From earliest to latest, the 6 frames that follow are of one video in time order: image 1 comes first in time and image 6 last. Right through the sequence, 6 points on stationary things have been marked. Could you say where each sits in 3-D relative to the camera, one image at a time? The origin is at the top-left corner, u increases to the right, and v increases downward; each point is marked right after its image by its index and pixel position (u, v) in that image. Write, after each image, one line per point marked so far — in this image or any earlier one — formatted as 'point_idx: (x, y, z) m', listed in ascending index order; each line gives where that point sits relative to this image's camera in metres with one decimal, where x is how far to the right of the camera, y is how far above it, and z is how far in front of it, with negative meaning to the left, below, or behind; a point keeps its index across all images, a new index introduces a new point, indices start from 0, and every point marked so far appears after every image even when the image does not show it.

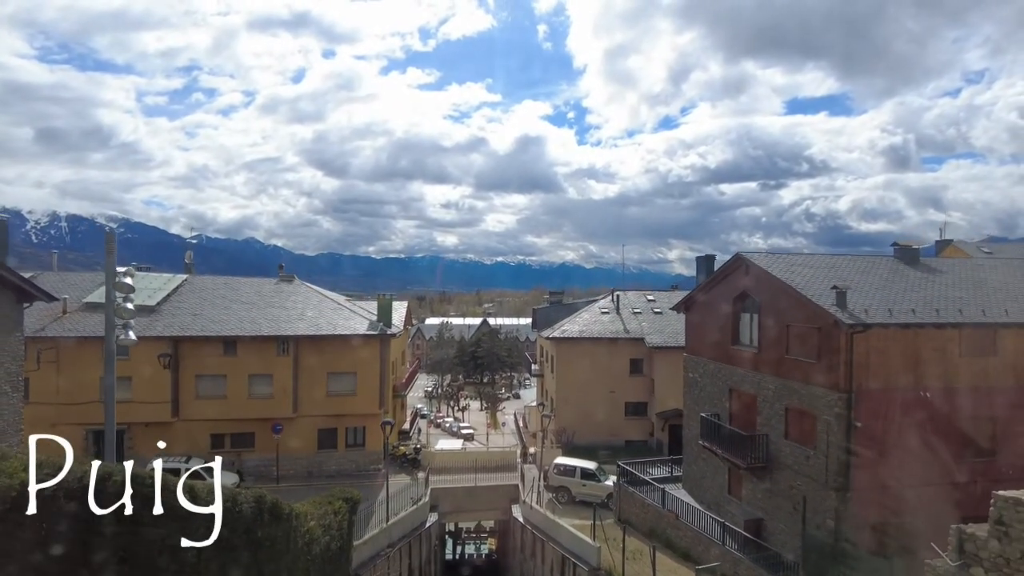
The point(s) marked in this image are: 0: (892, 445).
0: (+7.2, -2.9, +12.6) m
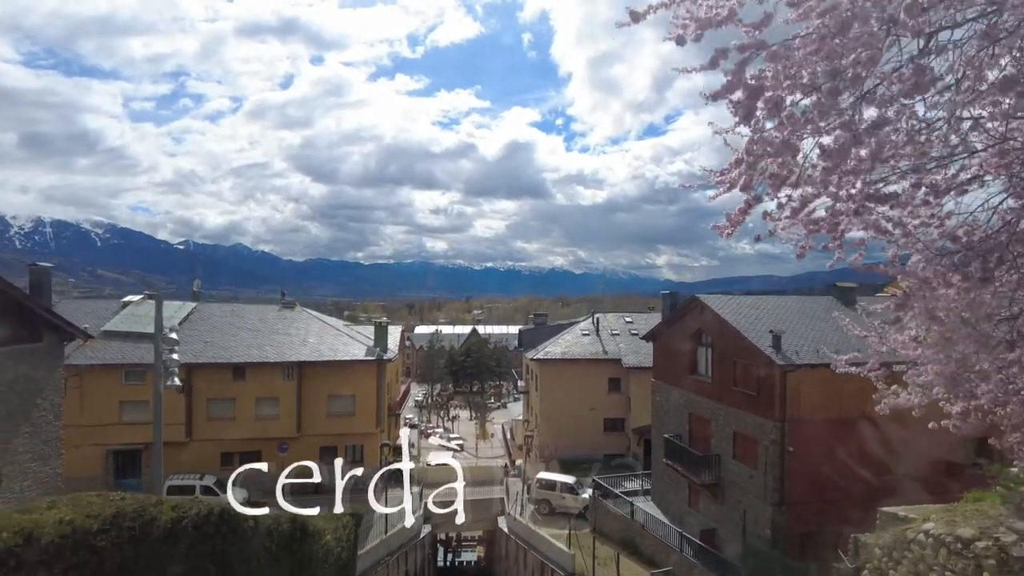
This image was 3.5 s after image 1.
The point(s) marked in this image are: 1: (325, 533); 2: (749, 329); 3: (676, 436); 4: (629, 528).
0: (+6.9, -3.9, +14.8) m
1: (-3.8, -4.9, +13.6) m
2: (+5.7, -1.0, +16.3) m
3: (+4.8, -4.3, +19.6) m
4: (+3.4, -6.9, +19.5) m
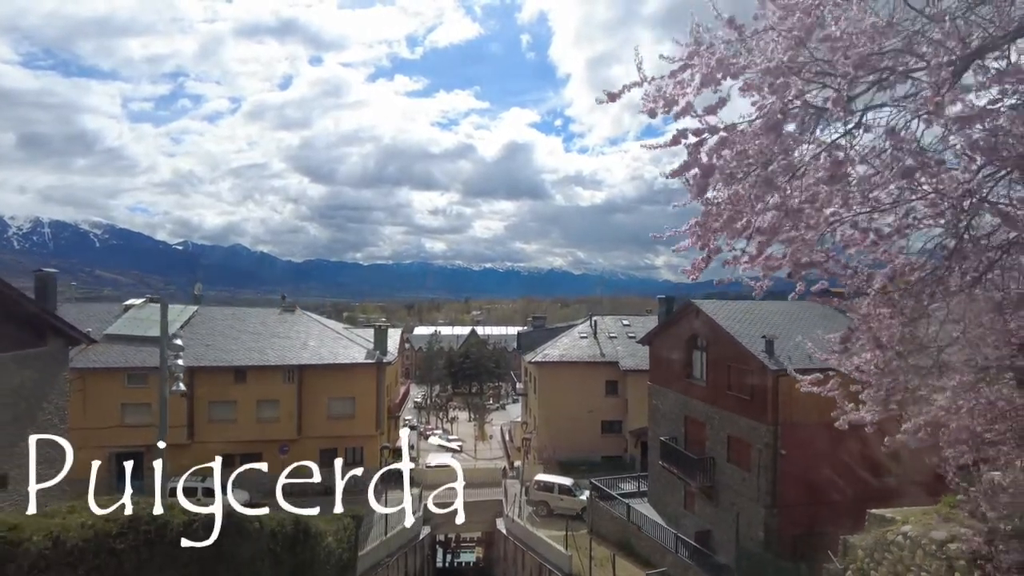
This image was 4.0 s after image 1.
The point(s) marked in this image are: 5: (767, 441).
0: (+6.9, -4.0, +15.1) m
1: (-3.8, -5.0, +13.9) m
2: (+5.6, -1.1, +16.6) m
3: (+4.7, -4.4, +19.9) m
4: (+3.3, -7.0, +19.7) m
5: (+5.7, -3.4, +15.2) m
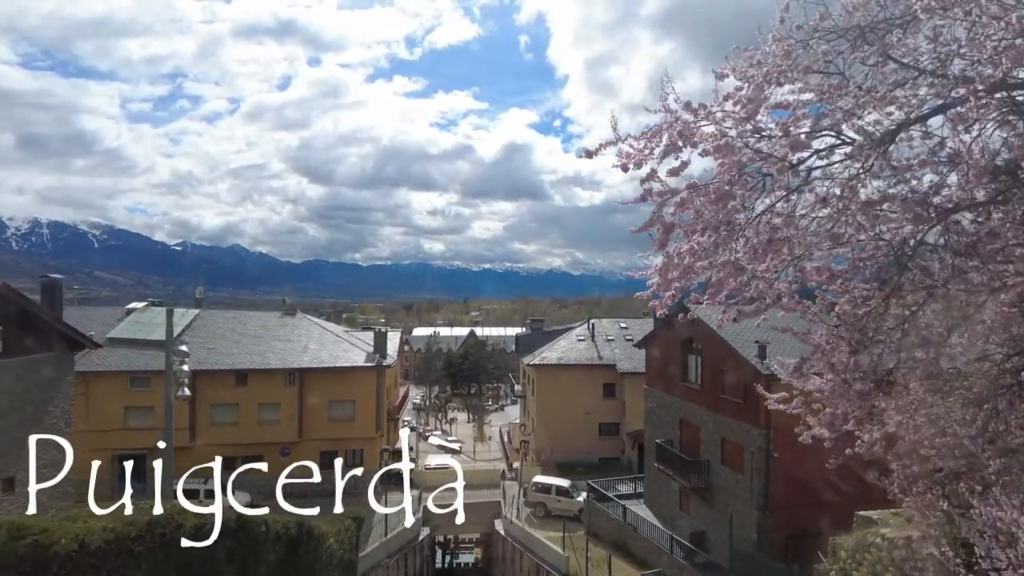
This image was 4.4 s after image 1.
0: (+6.8, -4.1, +15.5) m
1: (-3.8, -5.2, +14.2) m
2: (+5.6, -1.3, +16.9) m
3: (+4.7, -4.6, +20.2) m
4: (+3.3, -7.2, +20.1) m
5: (+5.7, -3.6, +15.5) m
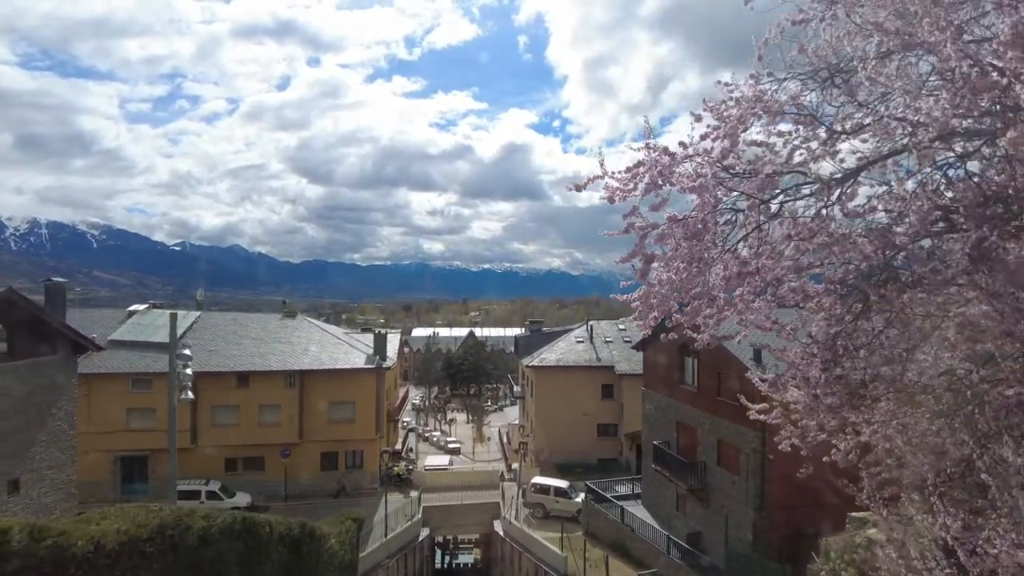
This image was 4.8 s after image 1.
0: (+6.8, -4.2, +15.7) m
1: (-3.9, -5.3, +14.4) m
2: (+5.6, -1.4, +17.1) m
3: (+4.6, -4.7, +20.4) m
4: (+3.2, -7.3, +20.3) m
5: (+5.6, -3.7, +15.7) m
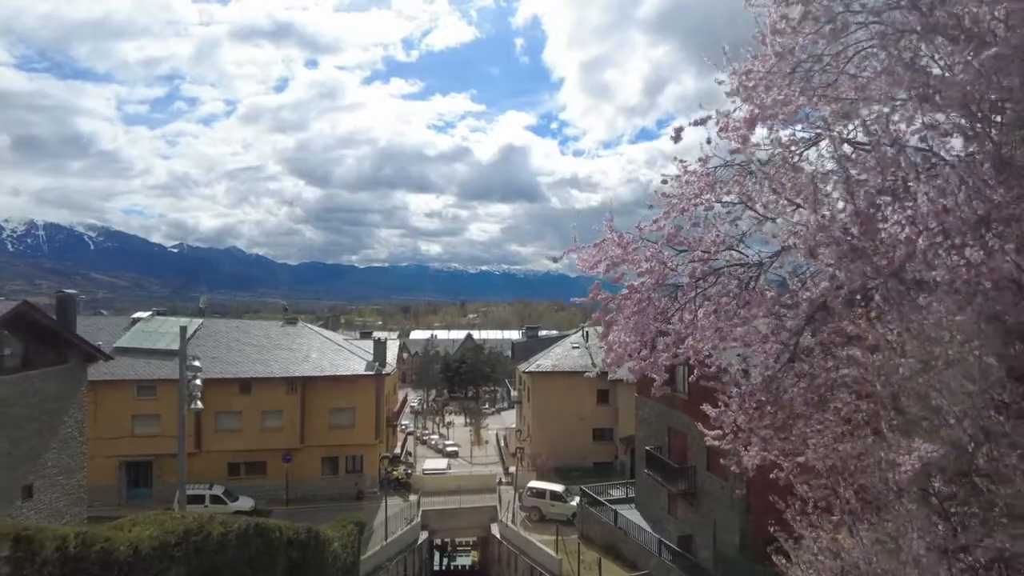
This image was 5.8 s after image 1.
0: (+6.7, -4.5, +16.3) m
1: (-4.0, -5.6, +15.0) m
2: (+5.5, -1.7, +17.8) m
3: (+4.5, -5.0, +21.1) m
4: (+3.1, -7.6, +20.9) m
5: (+5.5, -4.0, +16.4) m
